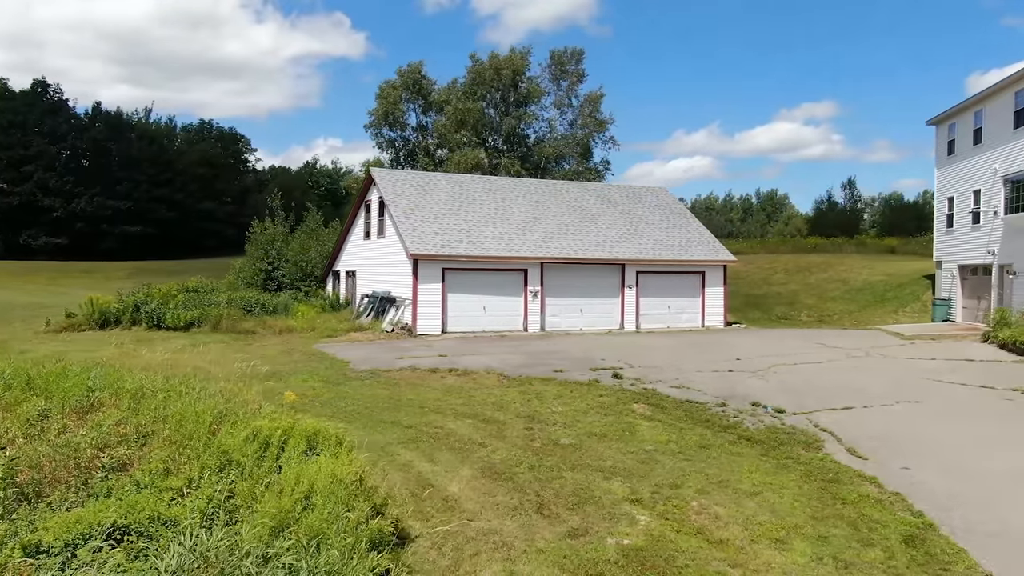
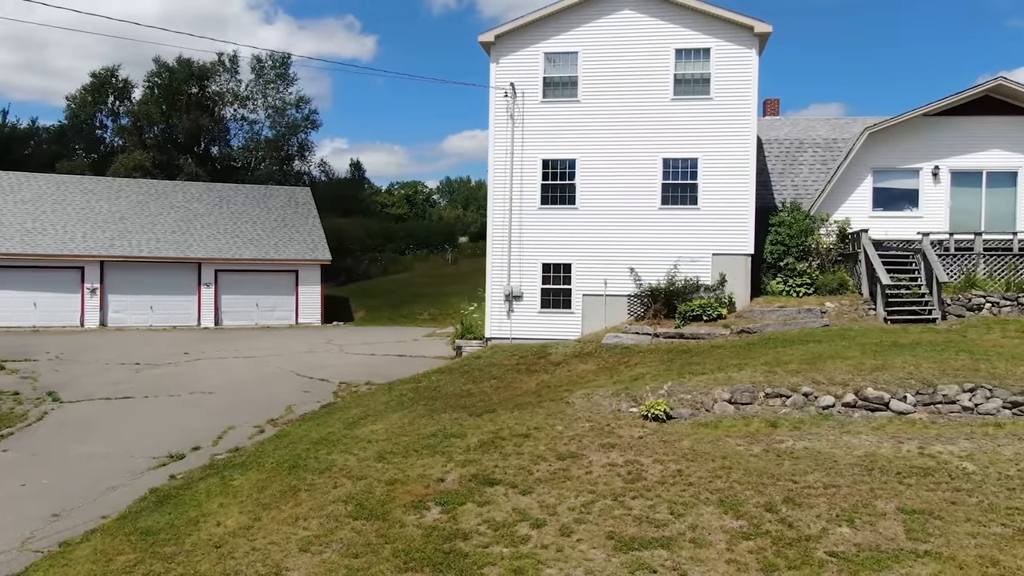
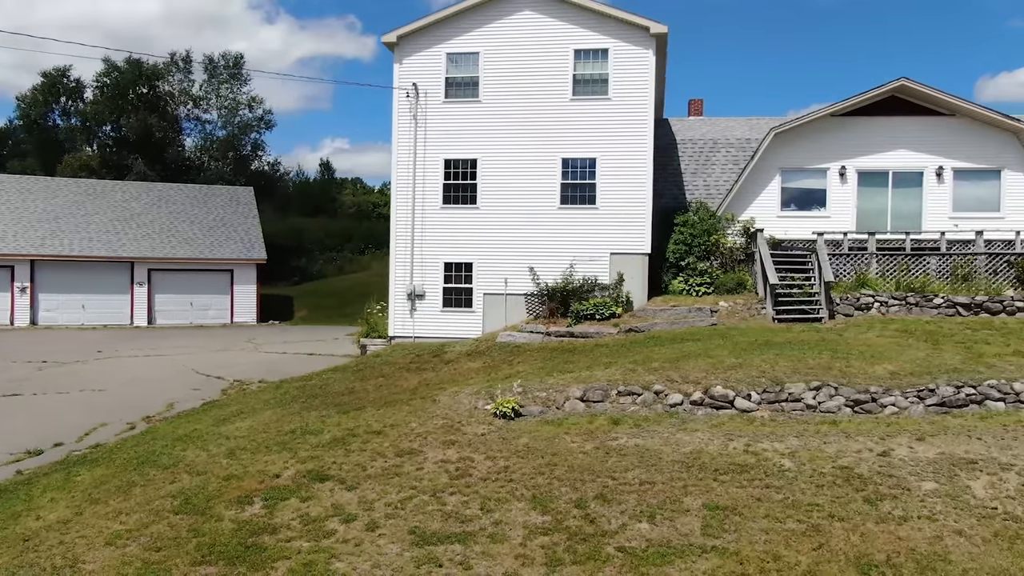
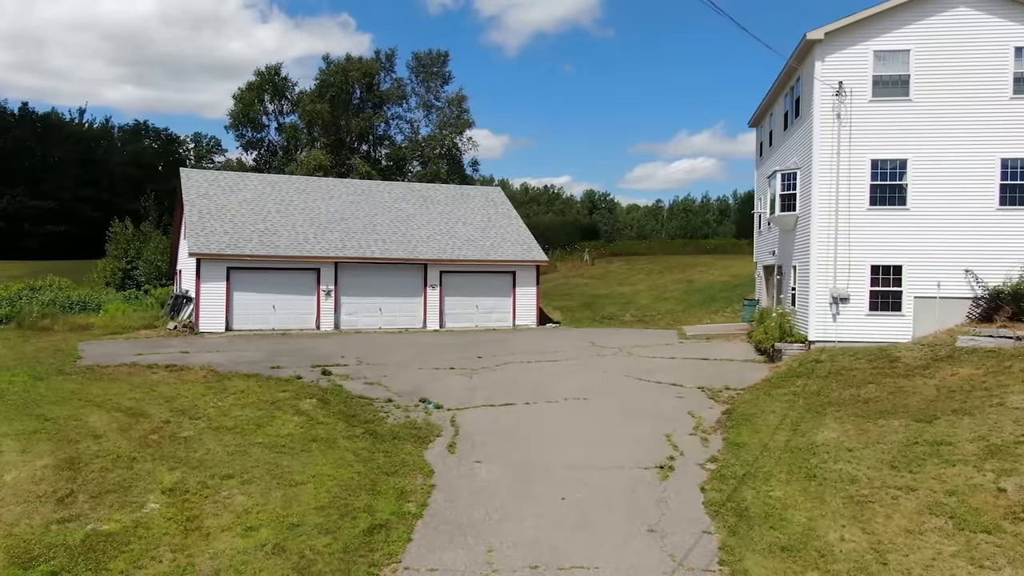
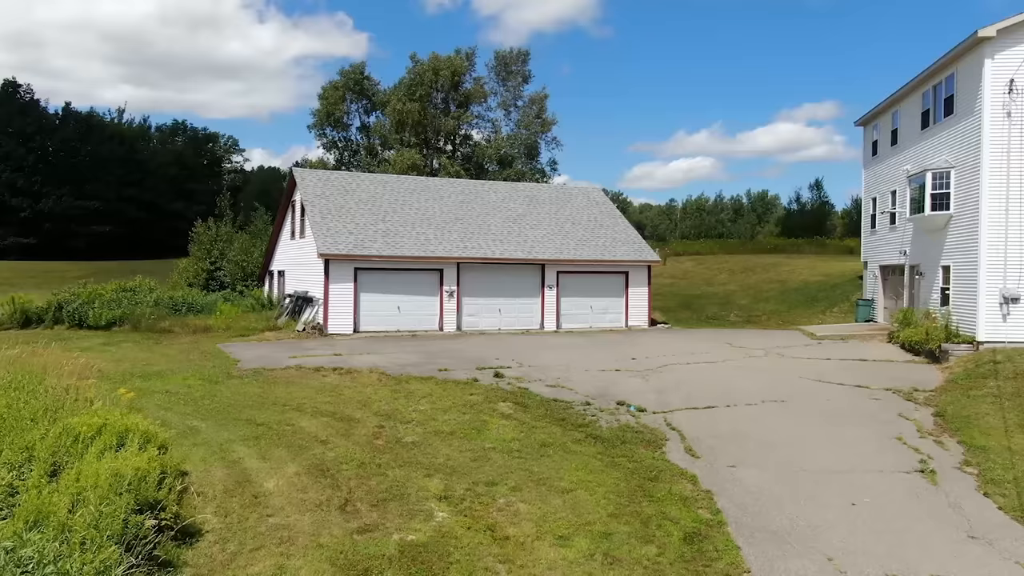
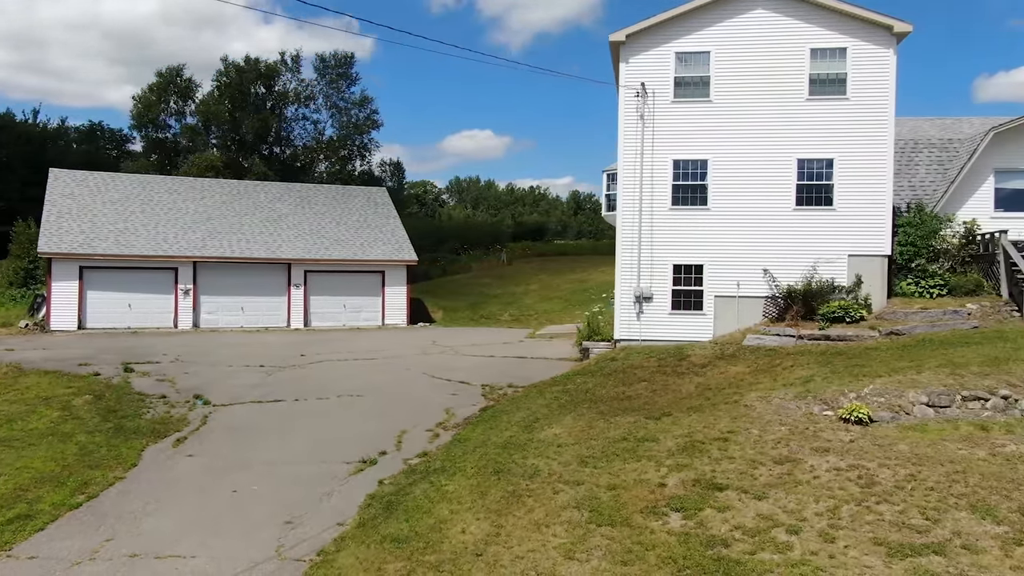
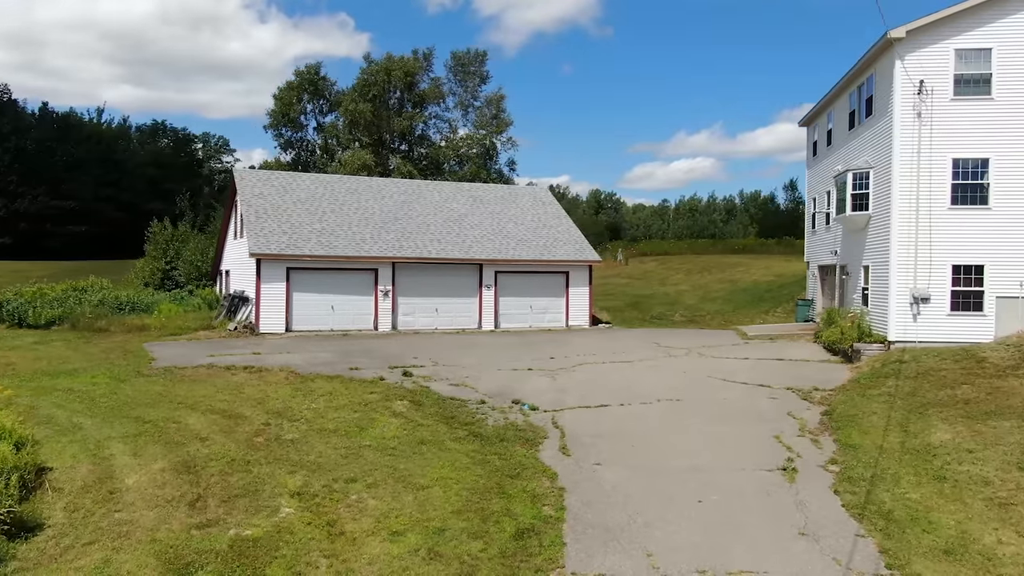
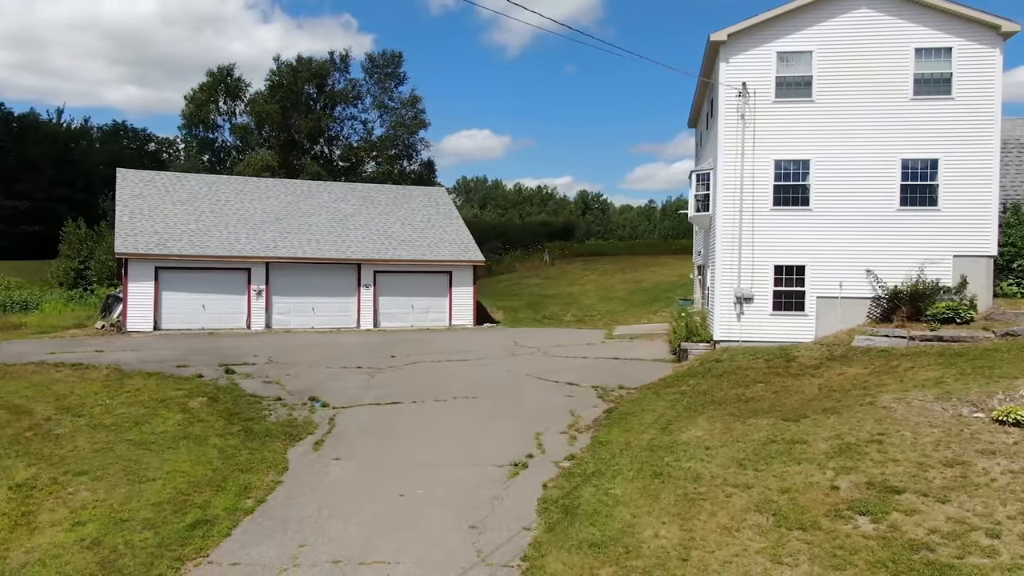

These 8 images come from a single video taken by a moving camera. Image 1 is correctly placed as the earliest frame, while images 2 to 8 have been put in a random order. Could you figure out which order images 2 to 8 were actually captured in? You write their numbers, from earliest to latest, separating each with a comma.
5, 7, 4, 8, 6, 2, 3
